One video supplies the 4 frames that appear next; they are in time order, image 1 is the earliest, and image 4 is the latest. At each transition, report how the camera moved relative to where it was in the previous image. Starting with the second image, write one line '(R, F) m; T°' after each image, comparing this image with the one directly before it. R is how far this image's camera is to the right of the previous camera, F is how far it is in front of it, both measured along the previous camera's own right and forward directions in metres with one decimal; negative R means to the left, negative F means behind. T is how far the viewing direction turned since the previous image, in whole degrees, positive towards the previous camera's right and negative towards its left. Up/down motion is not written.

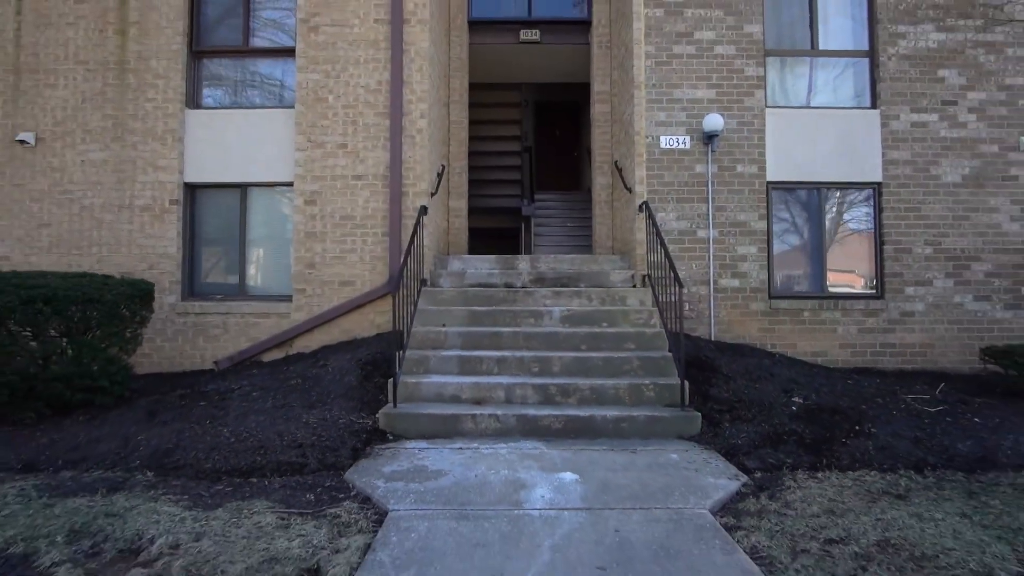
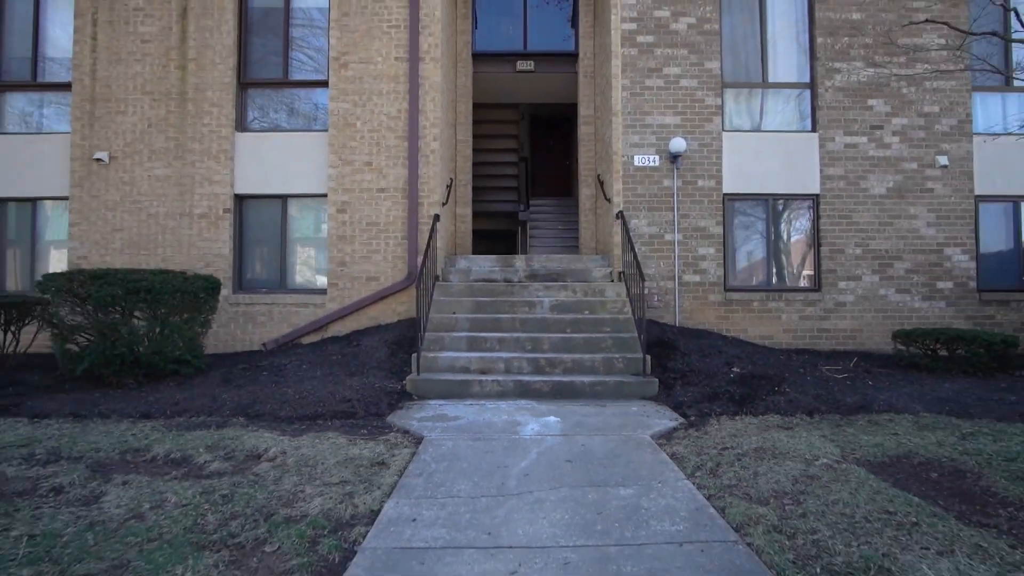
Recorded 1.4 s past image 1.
(0.0, -1.4) m; 0°
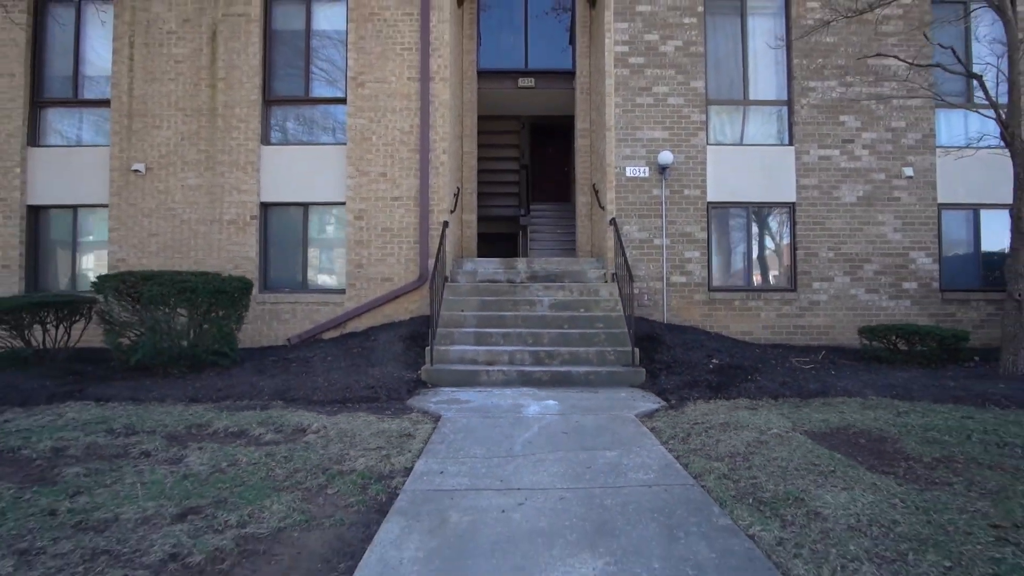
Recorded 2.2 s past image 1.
(-0.1, -0.8) m; 0°
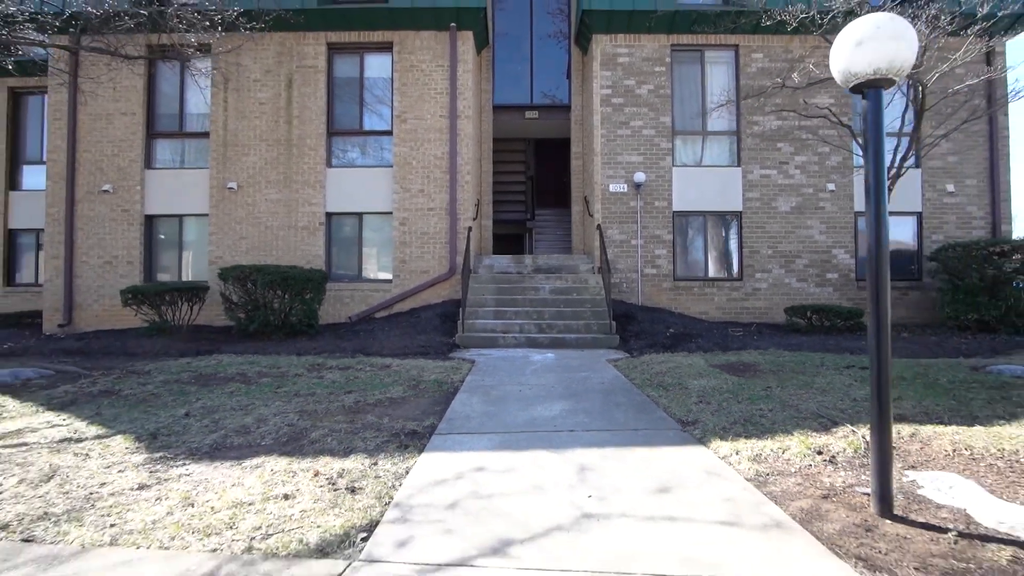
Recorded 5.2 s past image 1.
(-0.1, -2.7) m; 0°
